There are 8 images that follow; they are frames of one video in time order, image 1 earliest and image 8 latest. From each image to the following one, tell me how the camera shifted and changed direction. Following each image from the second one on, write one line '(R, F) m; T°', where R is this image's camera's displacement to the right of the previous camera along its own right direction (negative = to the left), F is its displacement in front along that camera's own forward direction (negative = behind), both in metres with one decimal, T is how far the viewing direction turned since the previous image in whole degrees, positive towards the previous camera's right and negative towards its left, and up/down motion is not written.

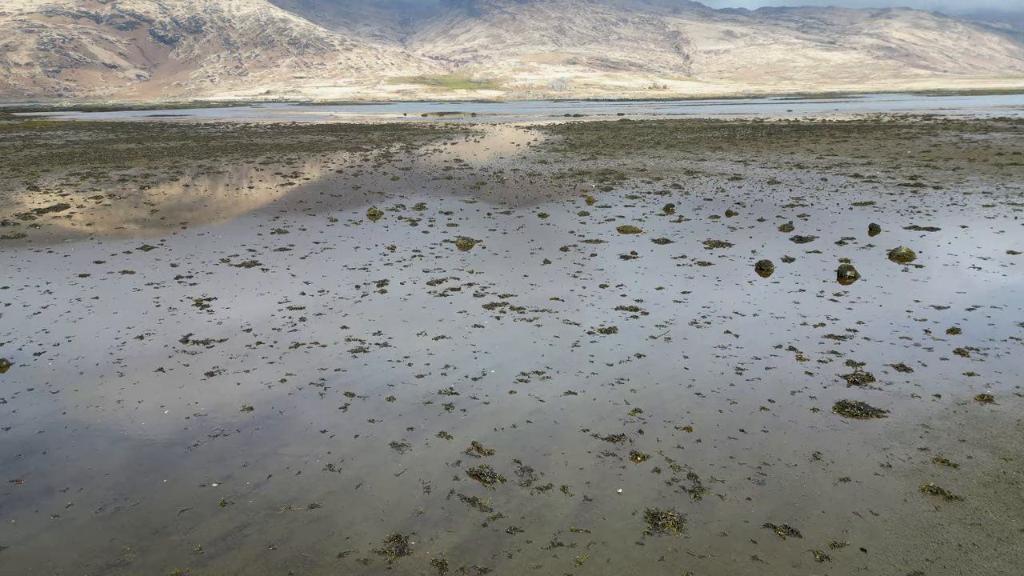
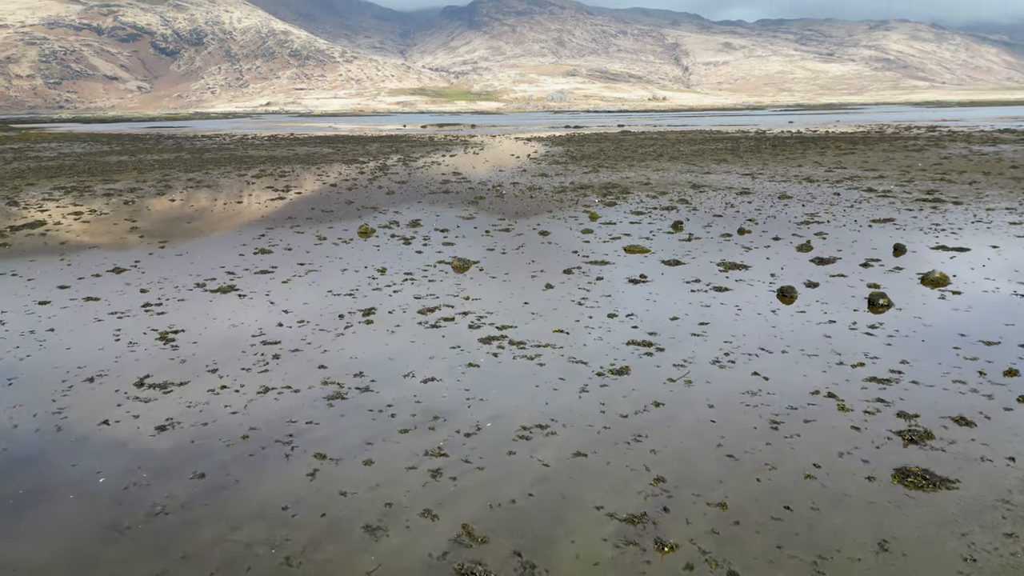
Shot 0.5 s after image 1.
(0.0, +1.4) m; 0°
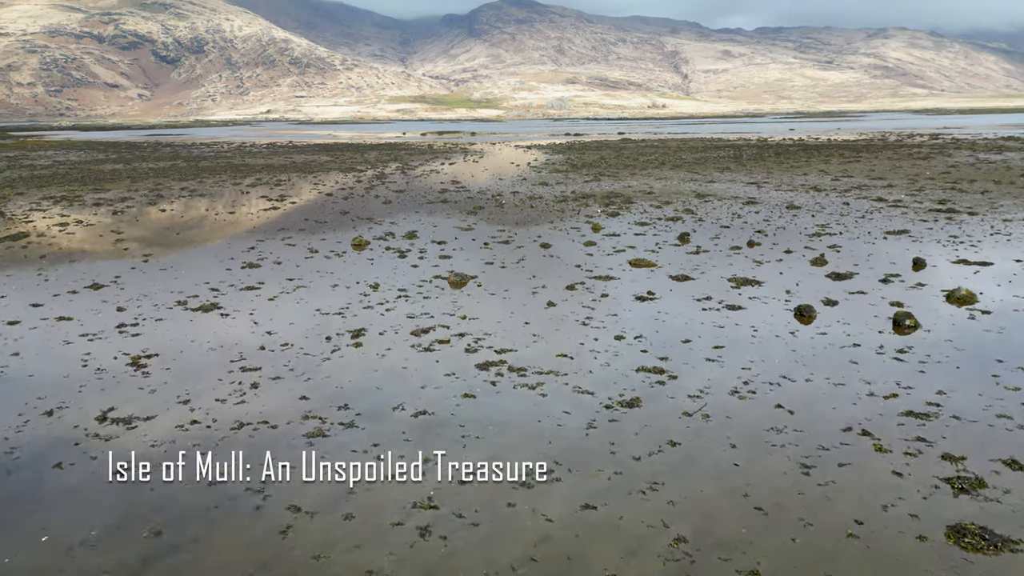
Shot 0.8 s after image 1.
(0.0, +0.9) m; 0°
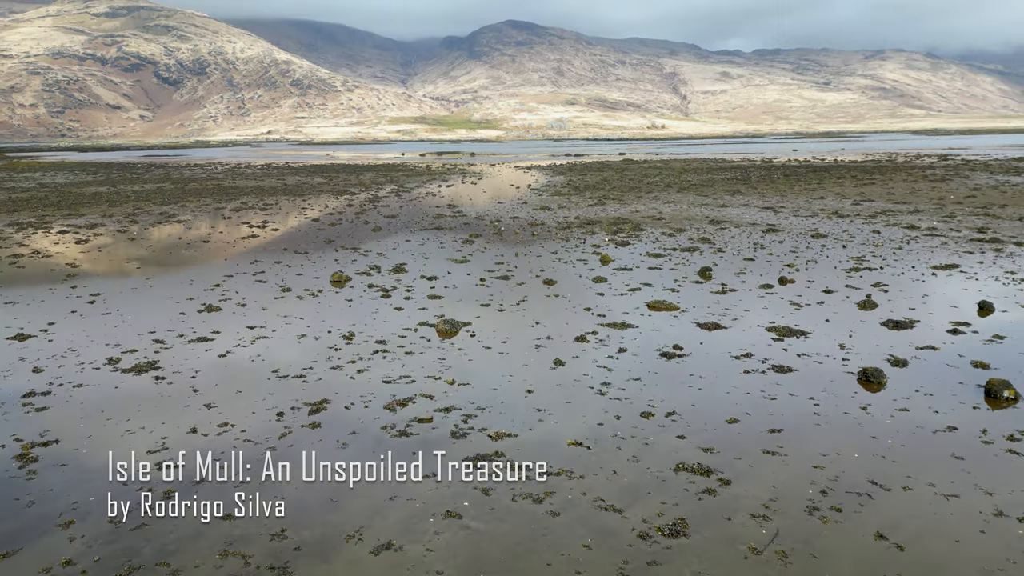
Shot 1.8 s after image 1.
(0.0, +2.6) m; 0°
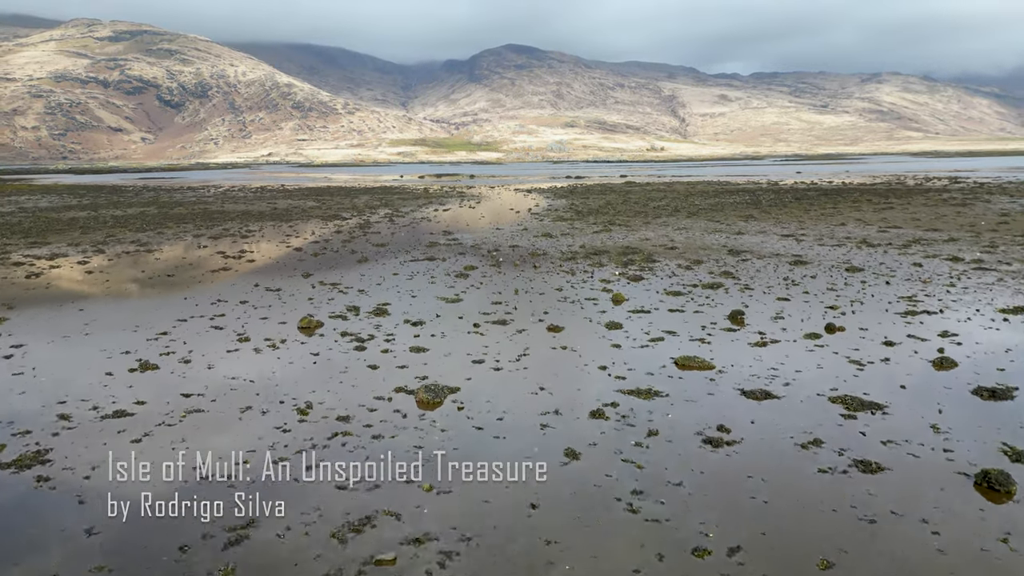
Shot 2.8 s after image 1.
(0.0, +2.9) m; 0°
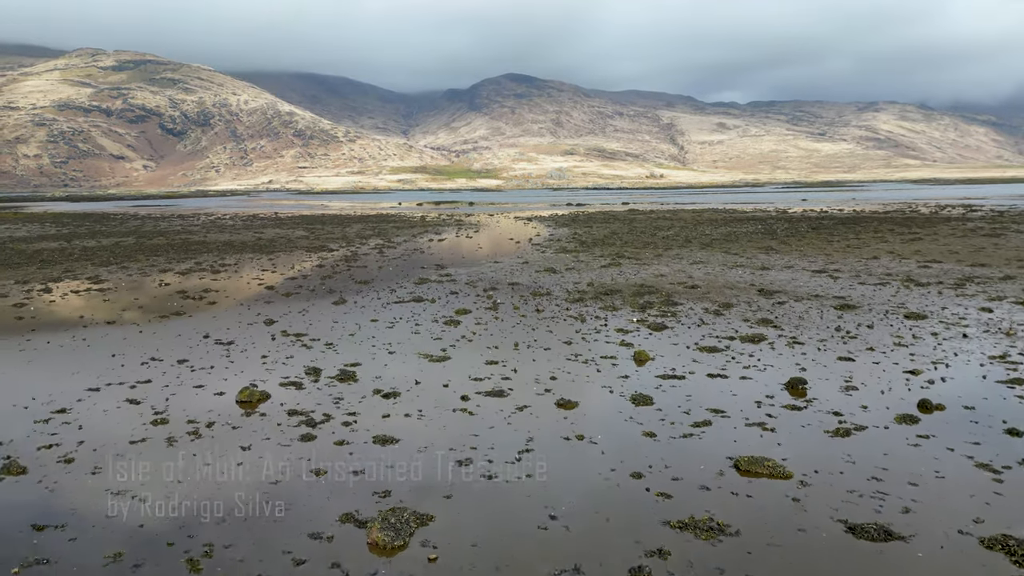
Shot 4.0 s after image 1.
(0.0, +3.7) m; 0°
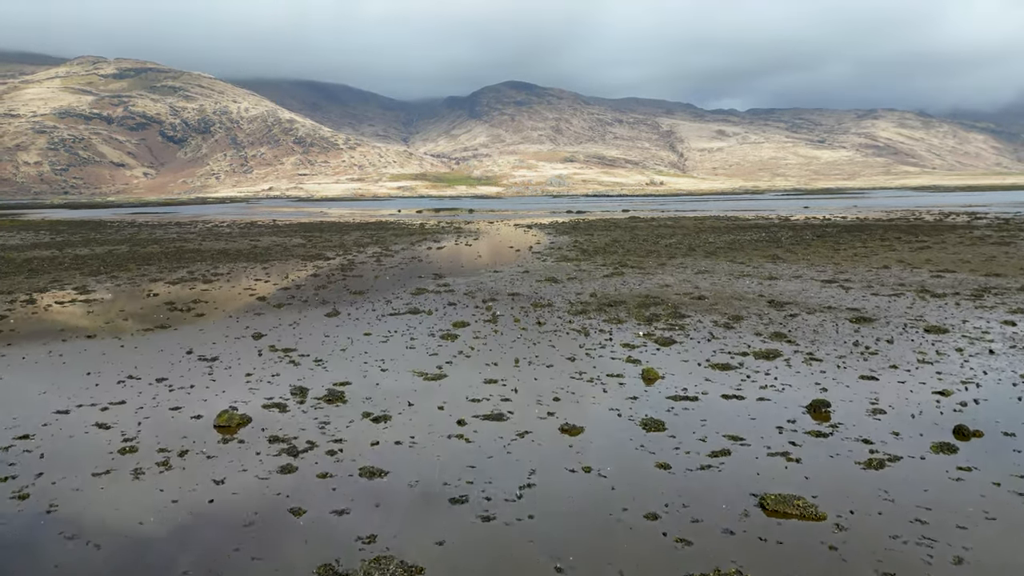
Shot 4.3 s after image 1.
(0.0, +1.0) m; 0°
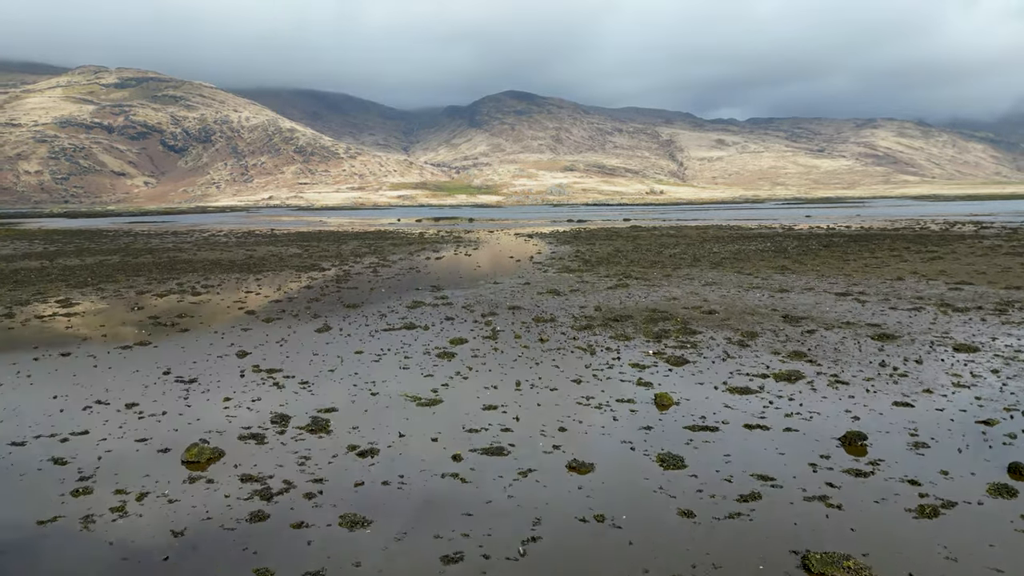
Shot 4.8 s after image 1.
(0.0, +1.2) m; 0°
